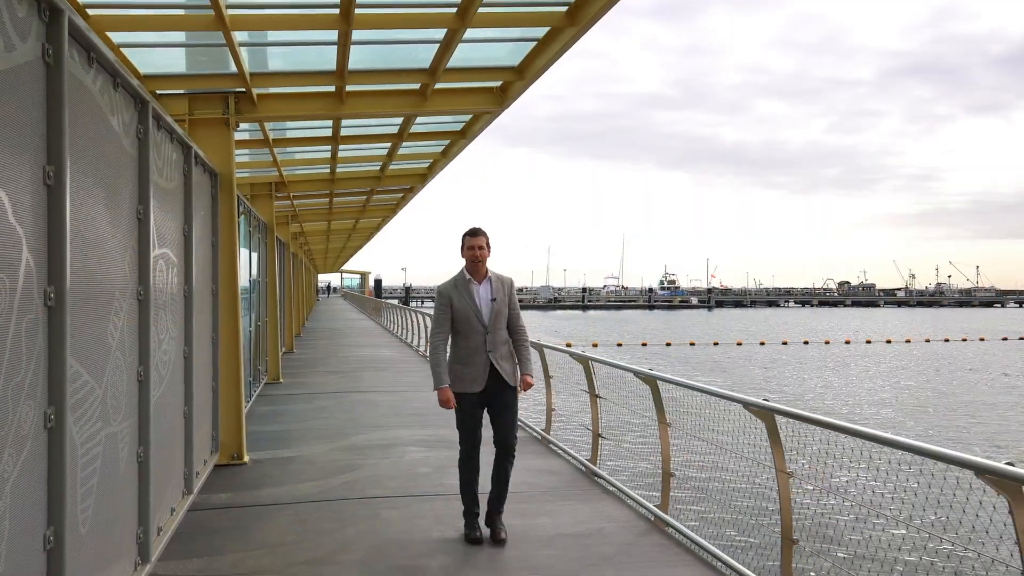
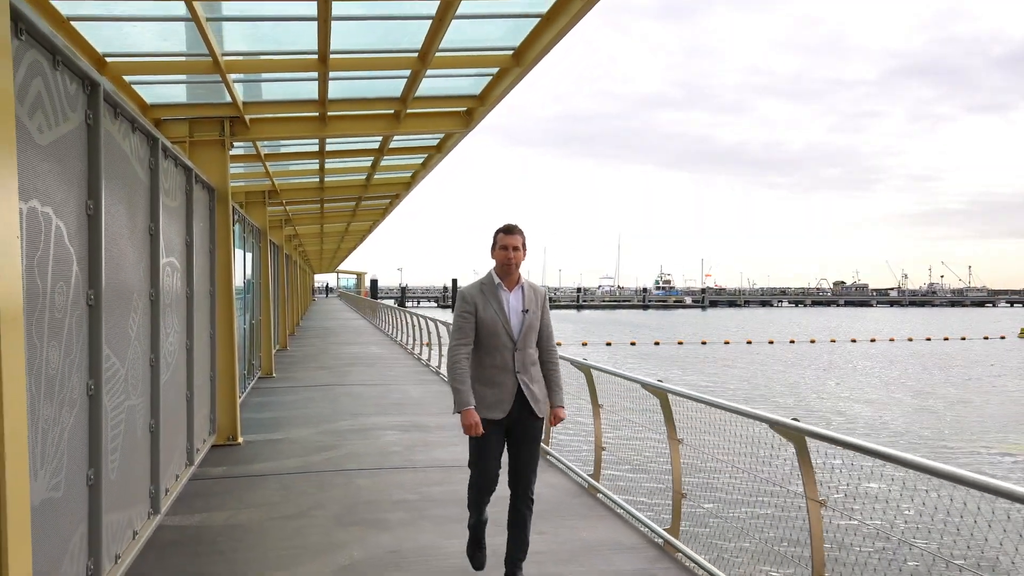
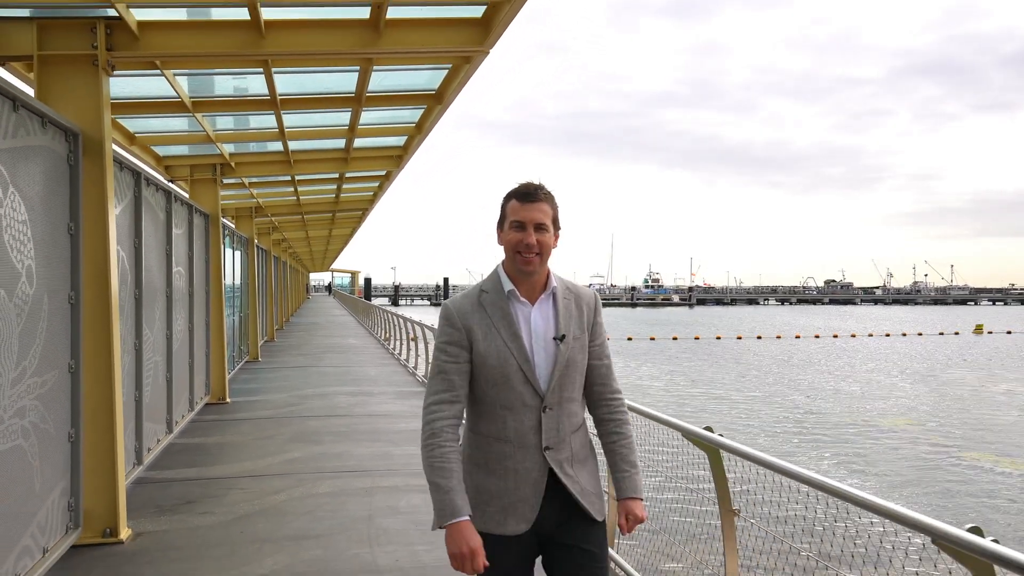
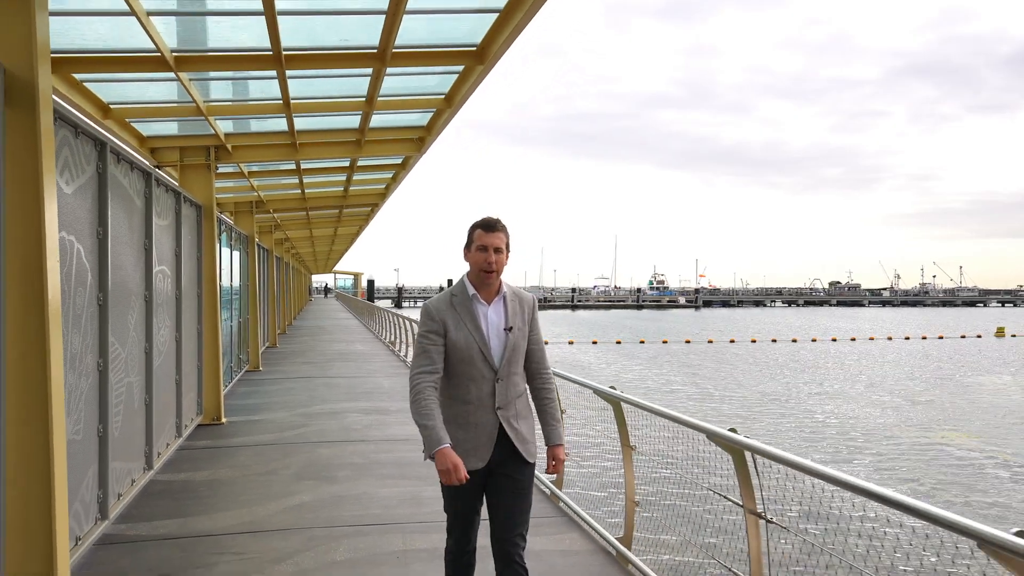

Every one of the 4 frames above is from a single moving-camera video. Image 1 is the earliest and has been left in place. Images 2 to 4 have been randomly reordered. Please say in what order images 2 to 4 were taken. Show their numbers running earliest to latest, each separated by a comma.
2, 4, 3
